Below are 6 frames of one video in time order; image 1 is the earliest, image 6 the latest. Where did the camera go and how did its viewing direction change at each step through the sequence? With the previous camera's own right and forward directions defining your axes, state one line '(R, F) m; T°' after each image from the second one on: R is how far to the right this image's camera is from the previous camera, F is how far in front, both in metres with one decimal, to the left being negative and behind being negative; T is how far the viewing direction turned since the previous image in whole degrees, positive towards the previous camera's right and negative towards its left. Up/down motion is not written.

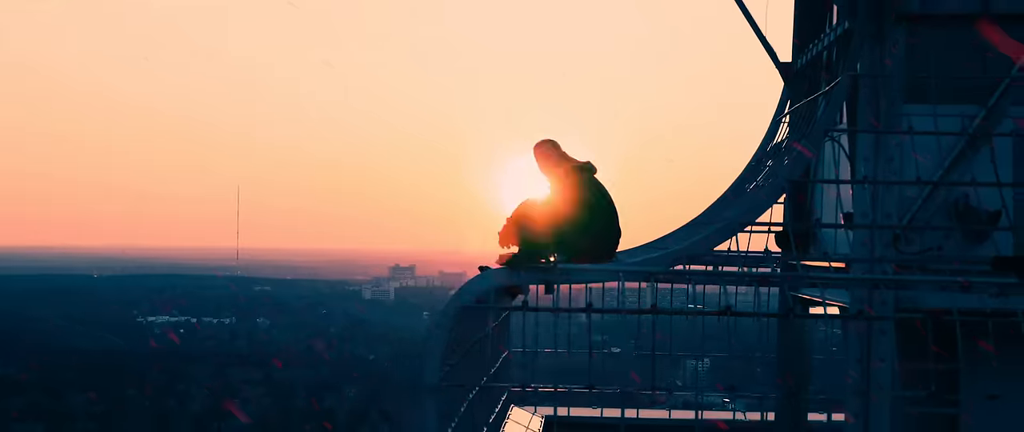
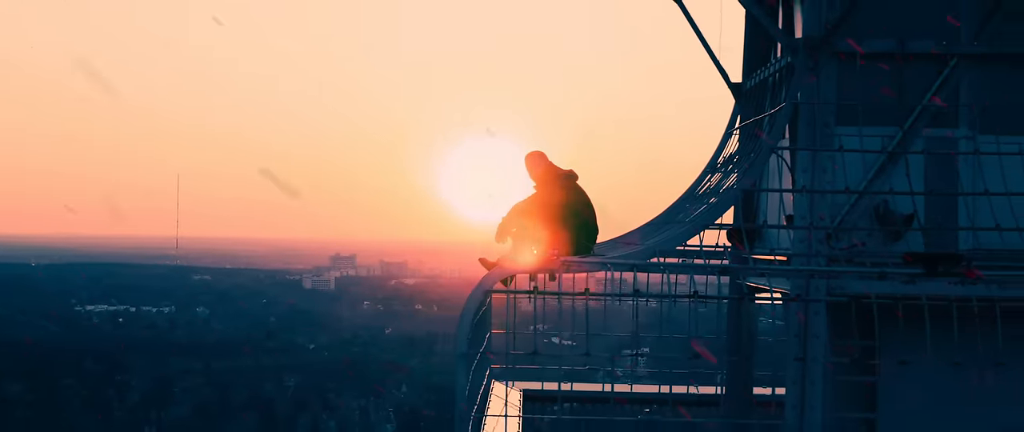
(-0.3, -1.7) m; +2°
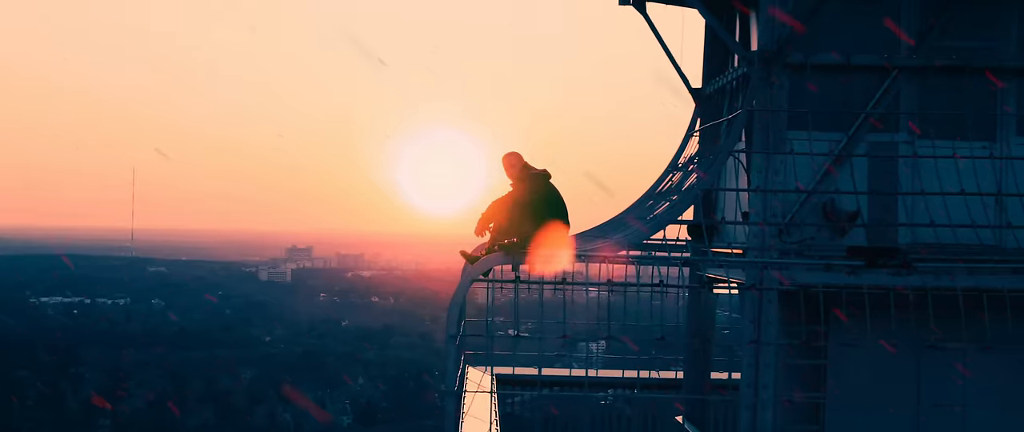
(-0.1, -0.9) m; +1°
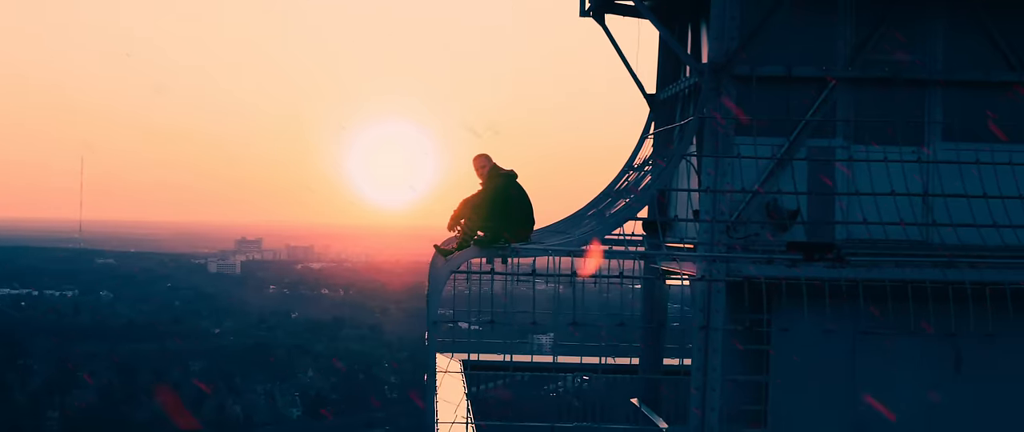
(-0.1, -1.0) m; +1°
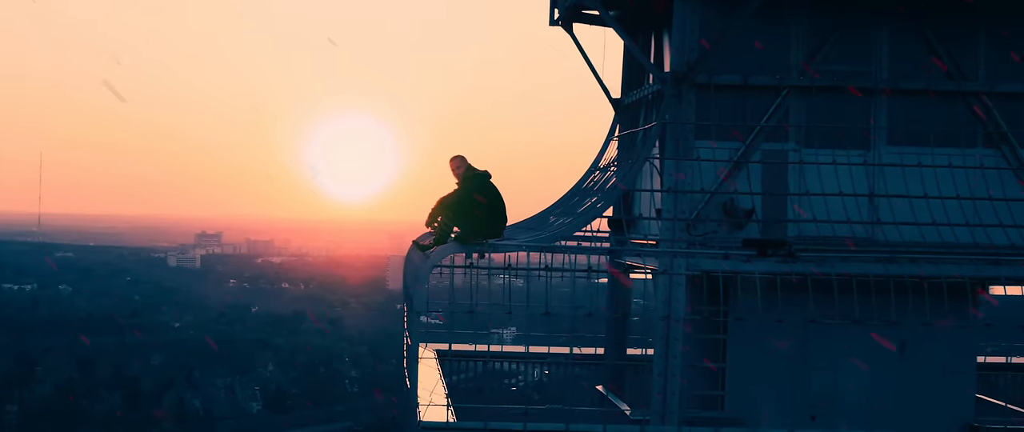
(-0.1, -0.9) m; +1°
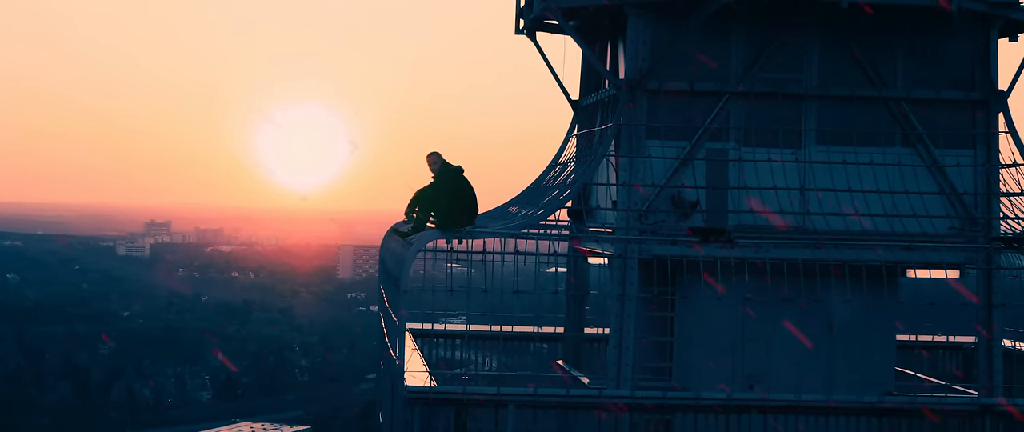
(-0.2, -1.6) m; +1°
